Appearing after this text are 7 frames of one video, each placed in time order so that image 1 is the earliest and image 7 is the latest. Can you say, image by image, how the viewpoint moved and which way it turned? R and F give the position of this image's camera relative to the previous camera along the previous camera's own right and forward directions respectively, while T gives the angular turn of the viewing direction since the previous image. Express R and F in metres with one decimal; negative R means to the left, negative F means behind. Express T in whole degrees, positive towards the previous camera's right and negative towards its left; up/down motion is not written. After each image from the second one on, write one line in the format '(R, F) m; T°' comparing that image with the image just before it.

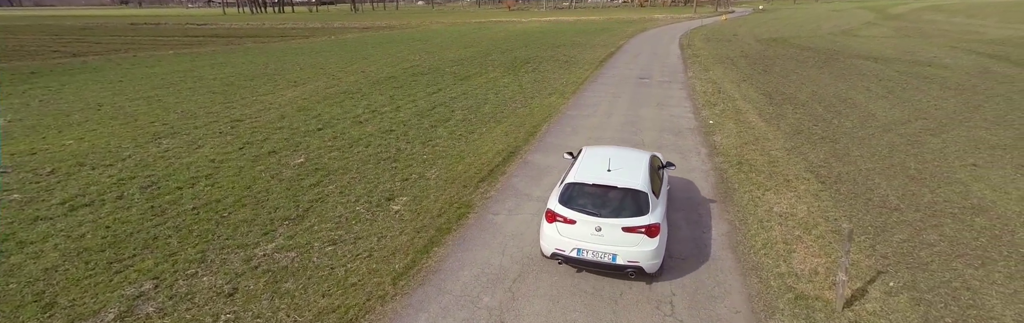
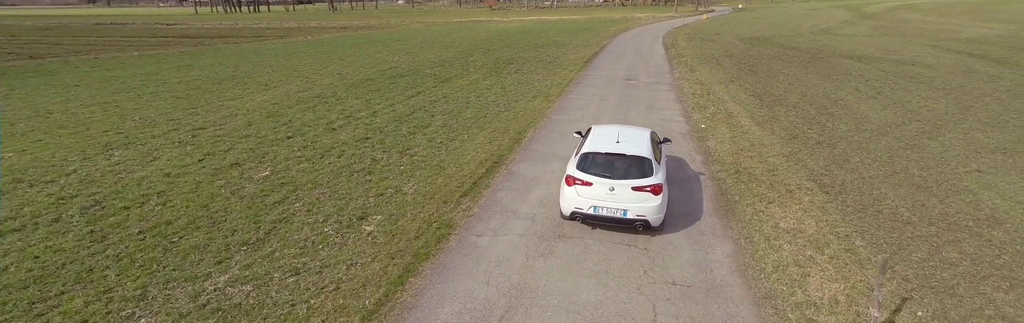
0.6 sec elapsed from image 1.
(0.0, +0.7) m; +2°
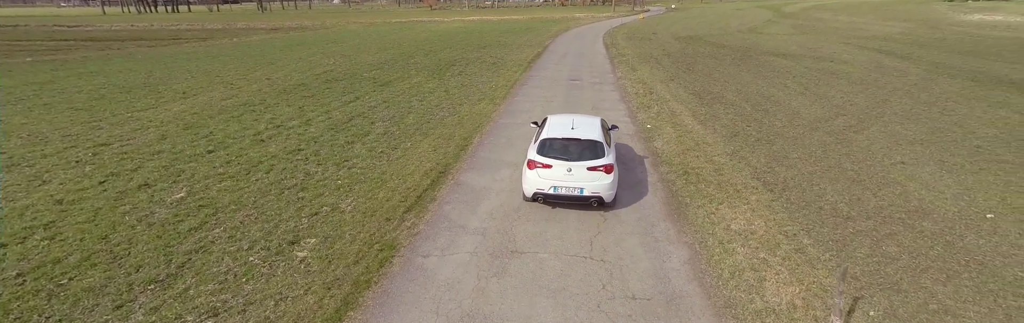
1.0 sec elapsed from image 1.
(+0.1, +0.5) m; +7°
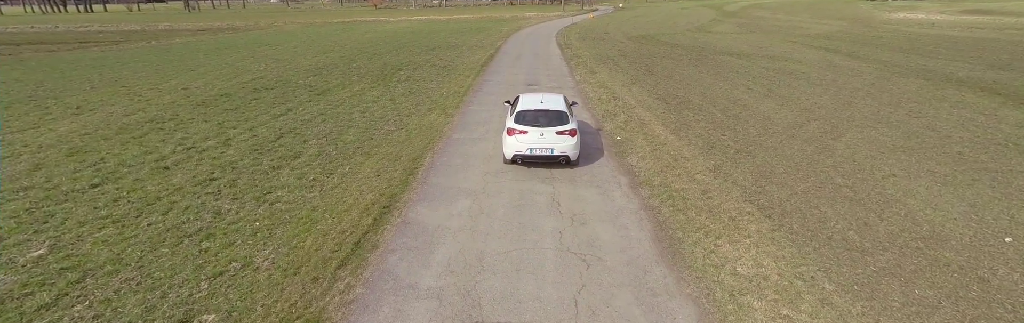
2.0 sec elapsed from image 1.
(0.0, +1.4) m; +6°
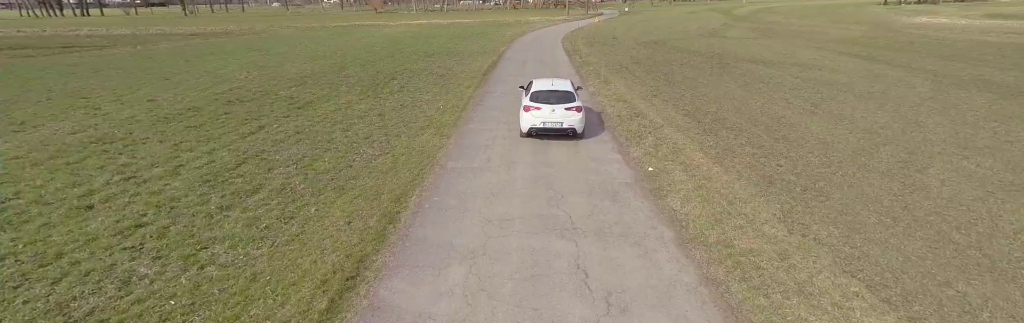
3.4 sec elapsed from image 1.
(-0.1, +2.0) m; 0°
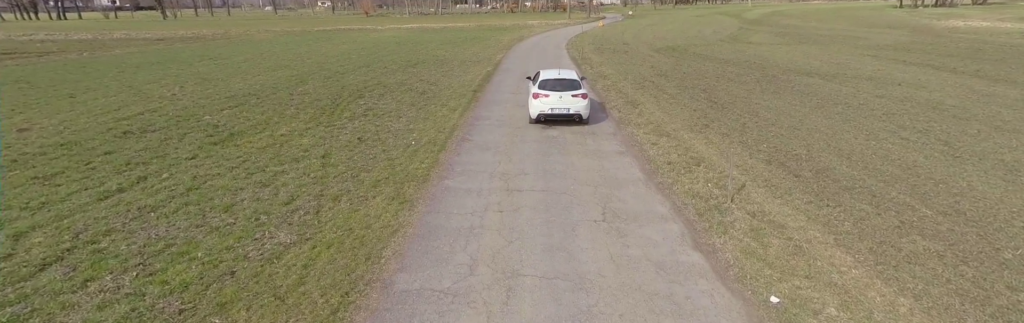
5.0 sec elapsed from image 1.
(0.0, +4.2) m; 0°
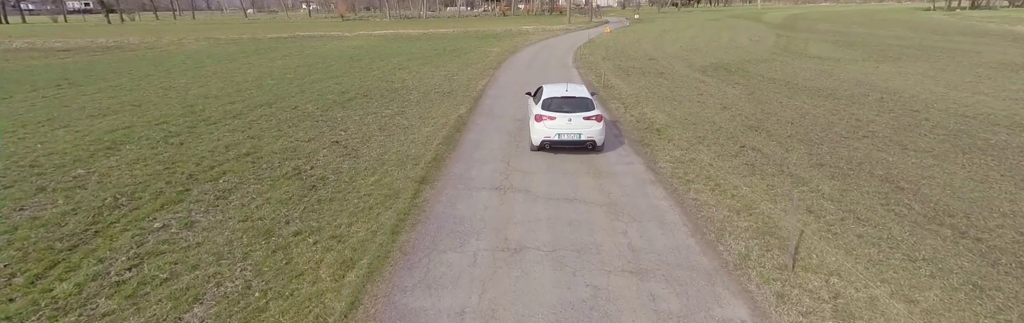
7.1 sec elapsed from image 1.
(+0.2, +8.2) m; +1°
